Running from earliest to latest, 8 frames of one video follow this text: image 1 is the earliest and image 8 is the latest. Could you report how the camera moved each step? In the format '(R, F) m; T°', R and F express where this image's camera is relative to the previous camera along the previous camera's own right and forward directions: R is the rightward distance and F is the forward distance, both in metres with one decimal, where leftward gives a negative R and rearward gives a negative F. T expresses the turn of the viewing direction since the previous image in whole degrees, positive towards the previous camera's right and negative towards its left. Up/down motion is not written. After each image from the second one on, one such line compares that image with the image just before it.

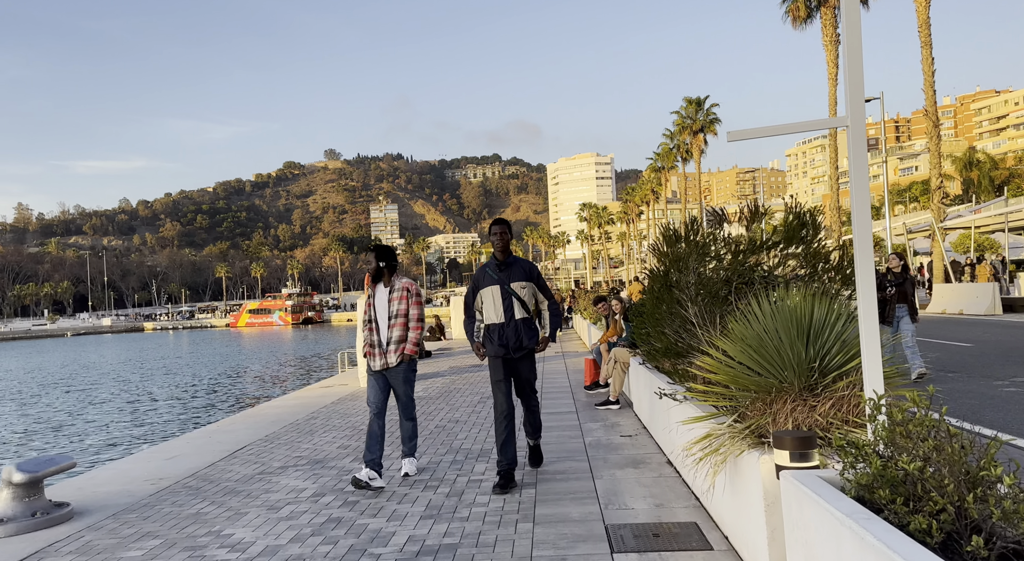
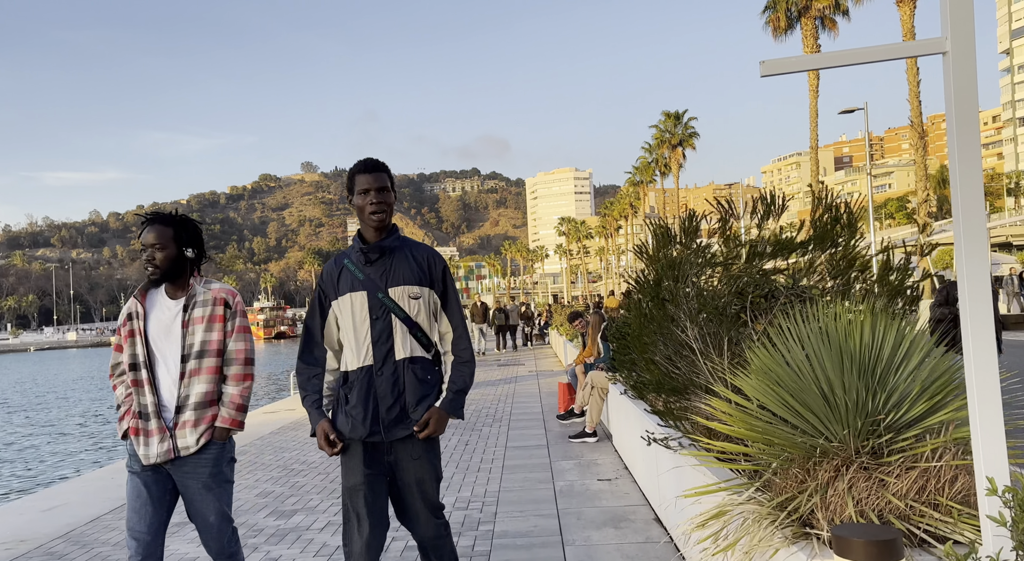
(+0.2, +1.4) m; +2°
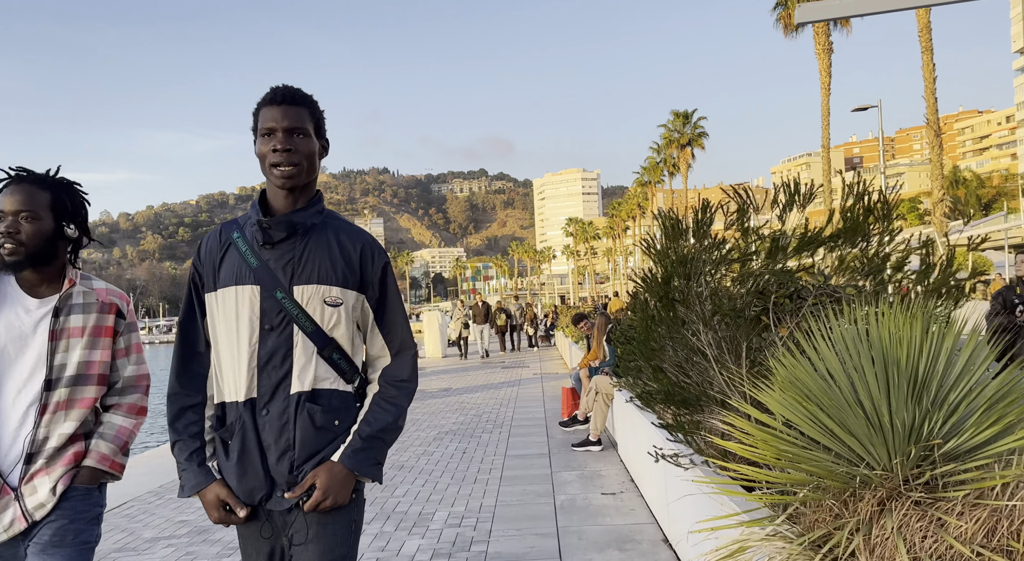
(+0.1, +0.5) m; -1°
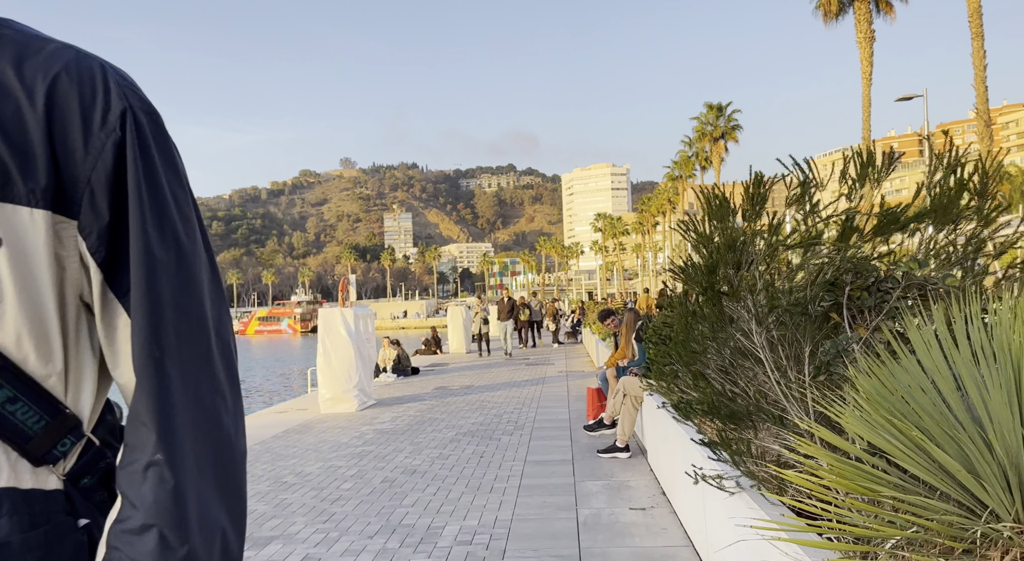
(+0.1, +0.6) m; -2°
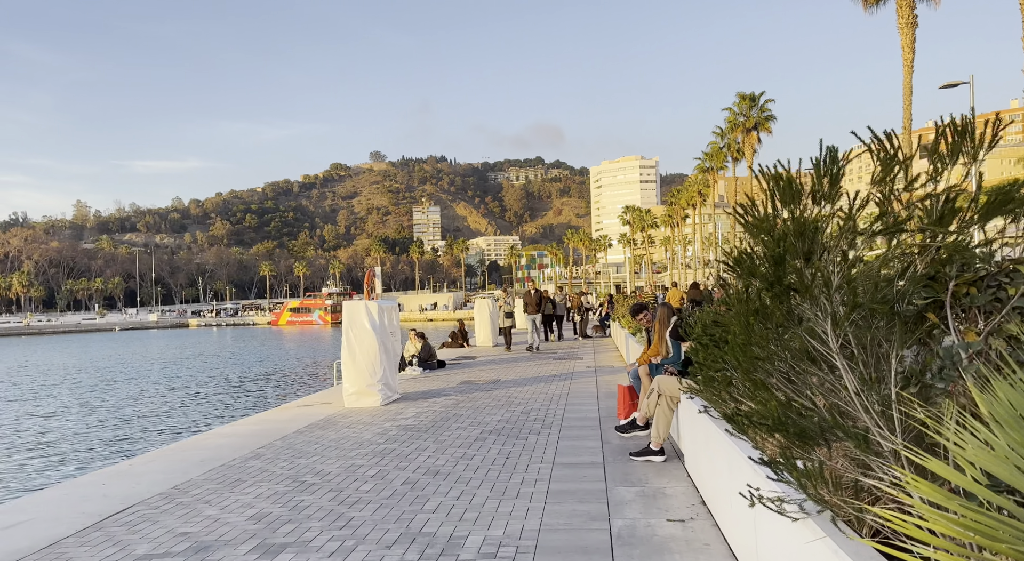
(0.0, +0.4) m; -2°
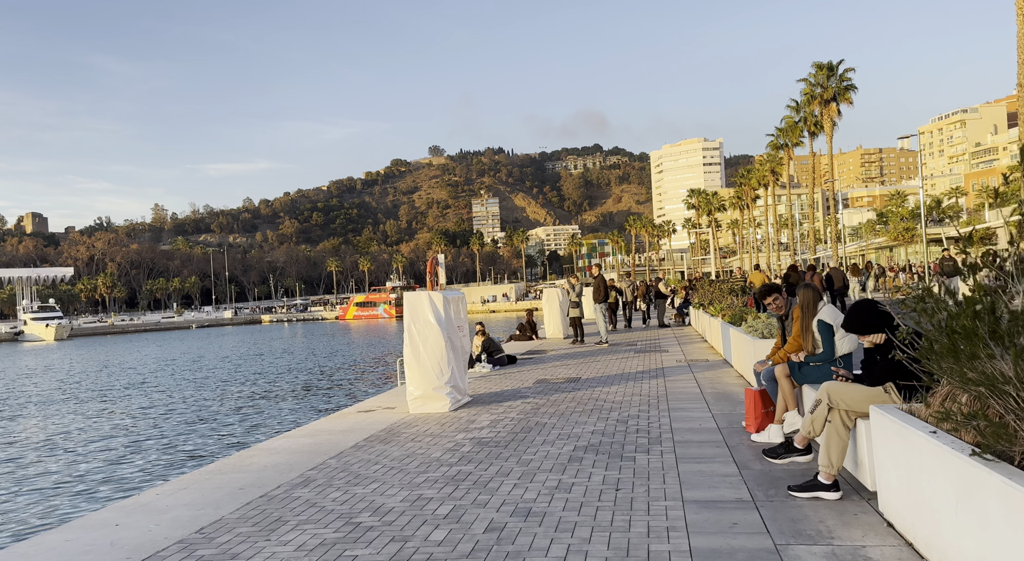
(-0.4, +1.8) m; -5°
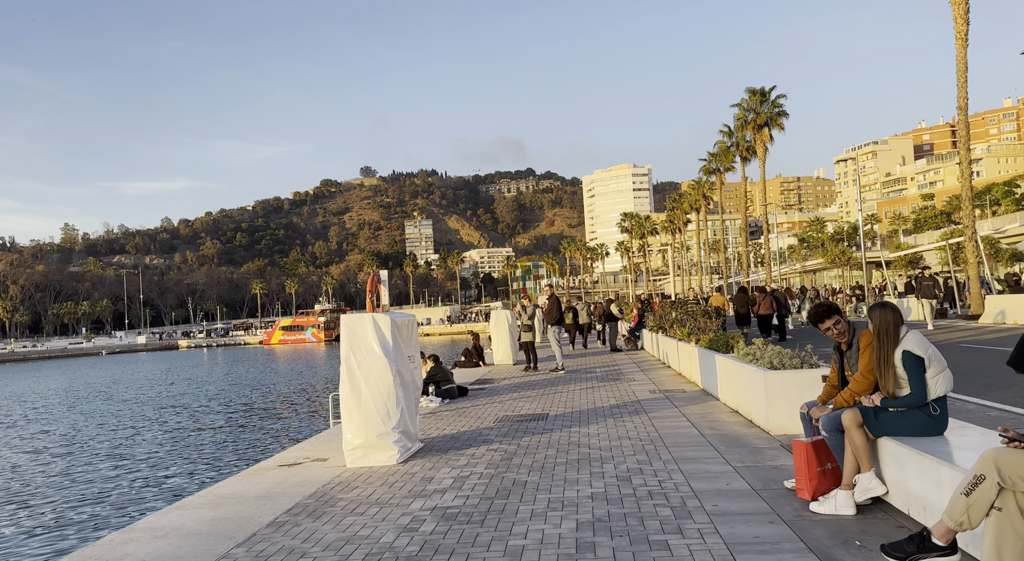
(-0.4, +2.0) m; +5°
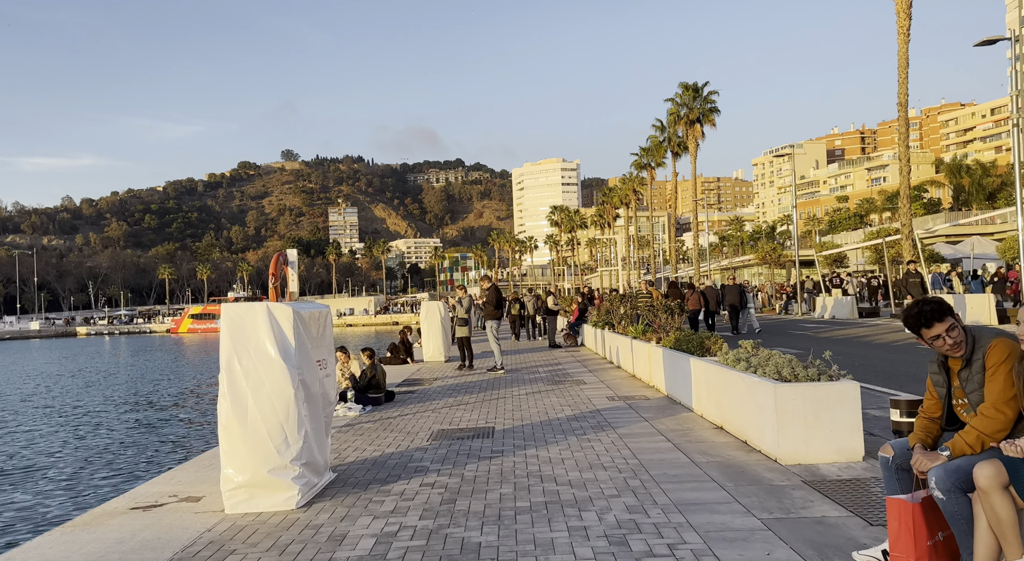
(-0.2, +2.1) m; +6°
